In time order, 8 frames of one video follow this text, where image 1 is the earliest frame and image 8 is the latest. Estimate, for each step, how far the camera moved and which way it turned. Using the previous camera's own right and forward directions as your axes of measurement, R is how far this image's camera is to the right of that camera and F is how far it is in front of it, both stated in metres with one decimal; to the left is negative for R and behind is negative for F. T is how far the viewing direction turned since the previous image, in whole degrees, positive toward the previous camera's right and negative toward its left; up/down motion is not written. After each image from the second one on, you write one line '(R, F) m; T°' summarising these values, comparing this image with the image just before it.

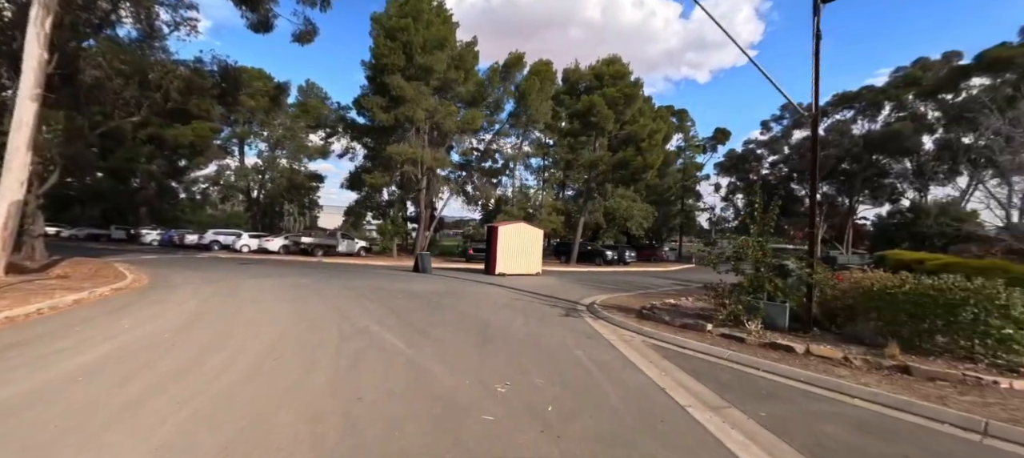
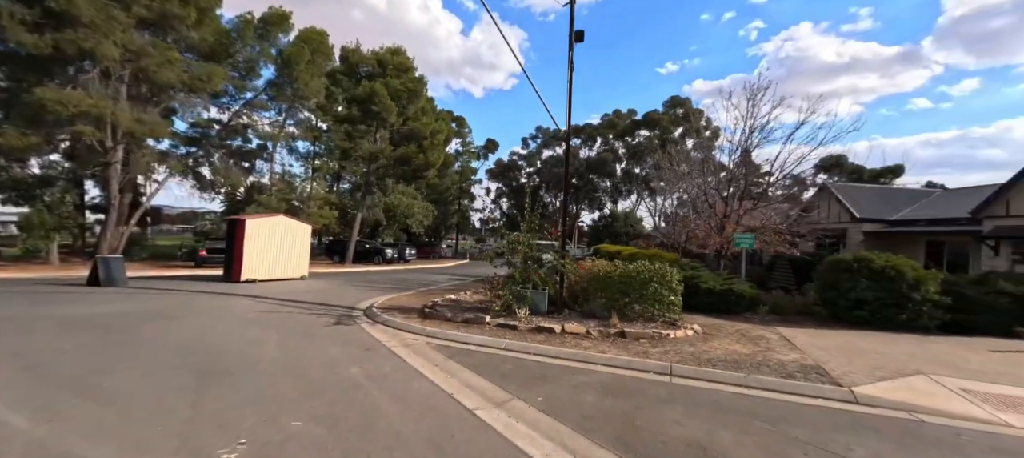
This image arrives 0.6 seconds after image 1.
(0.0, +0.3) m; +30°
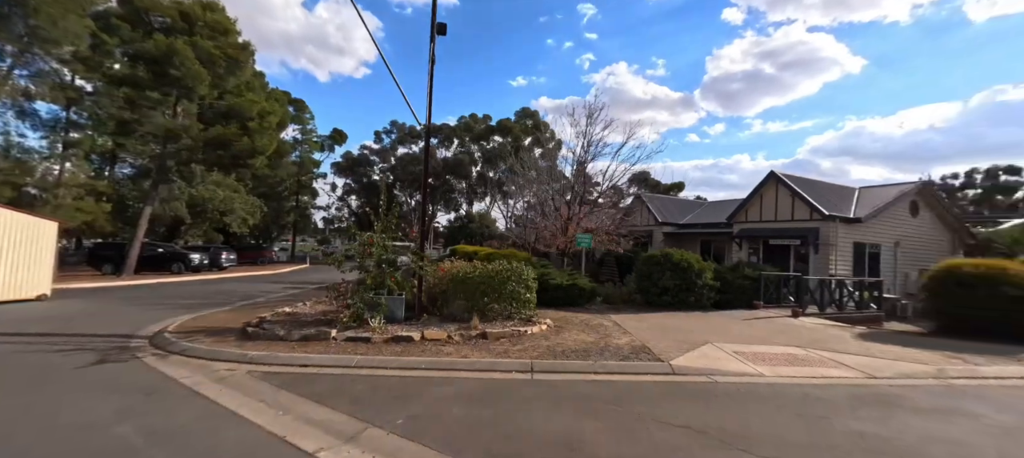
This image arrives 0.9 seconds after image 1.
(0.0, +0.3) m; +20°
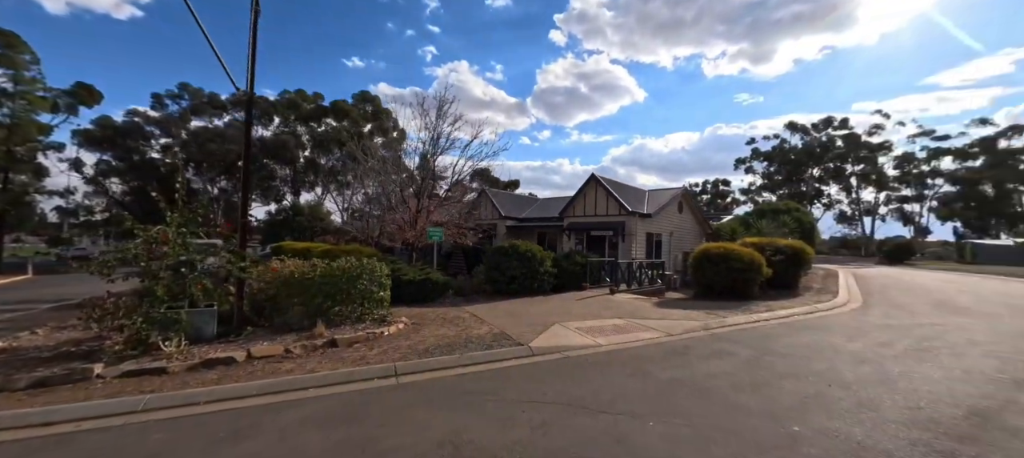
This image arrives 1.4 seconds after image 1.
(-0.3, +0.3) m; +22°
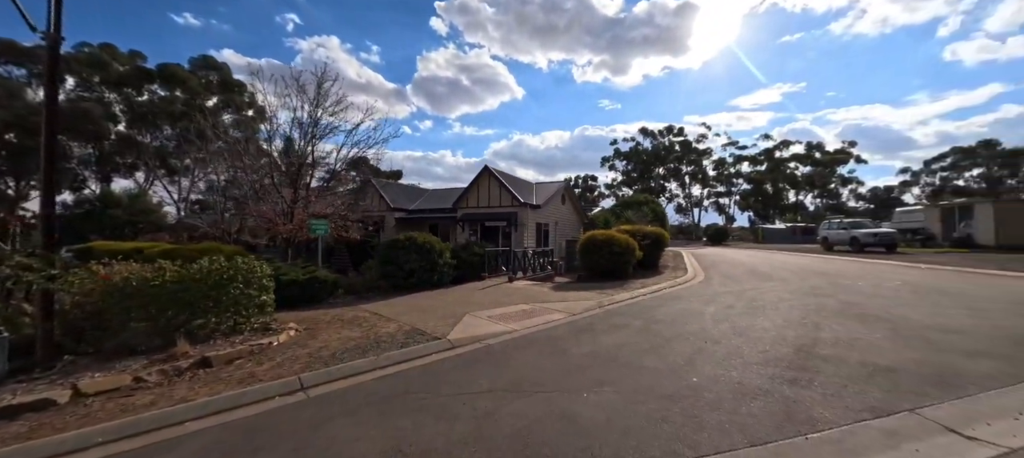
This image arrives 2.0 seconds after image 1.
(-0.7, 0.0) m; +17°
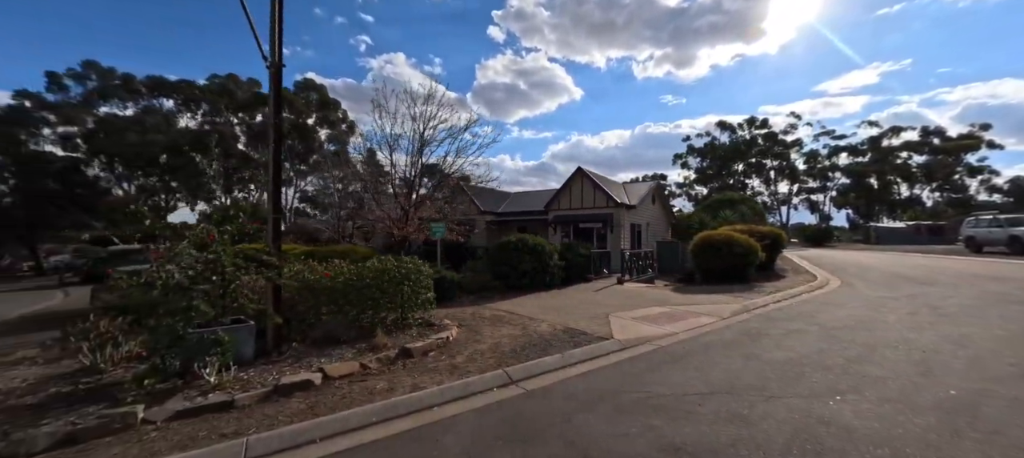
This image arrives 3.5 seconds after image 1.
(-1.9, 0.0) m; -7°
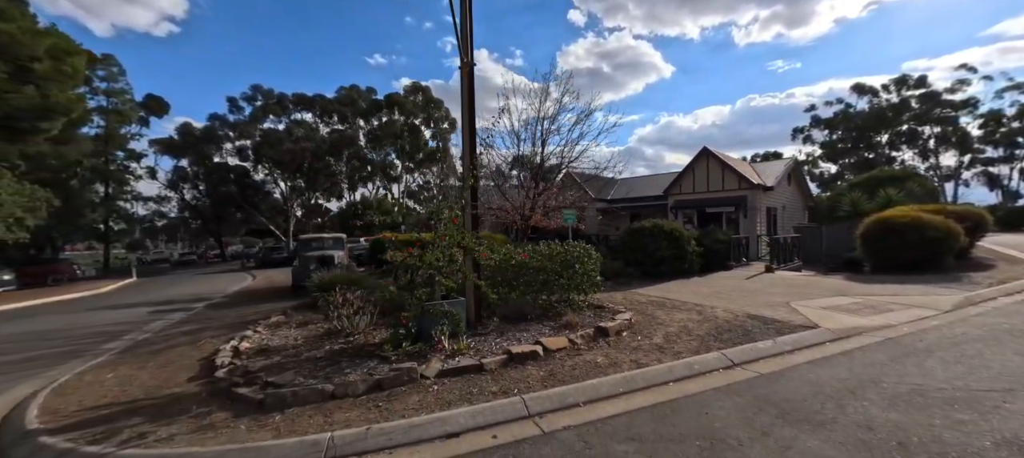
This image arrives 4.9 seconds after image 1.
(-1.6, -0.2) m; -12°
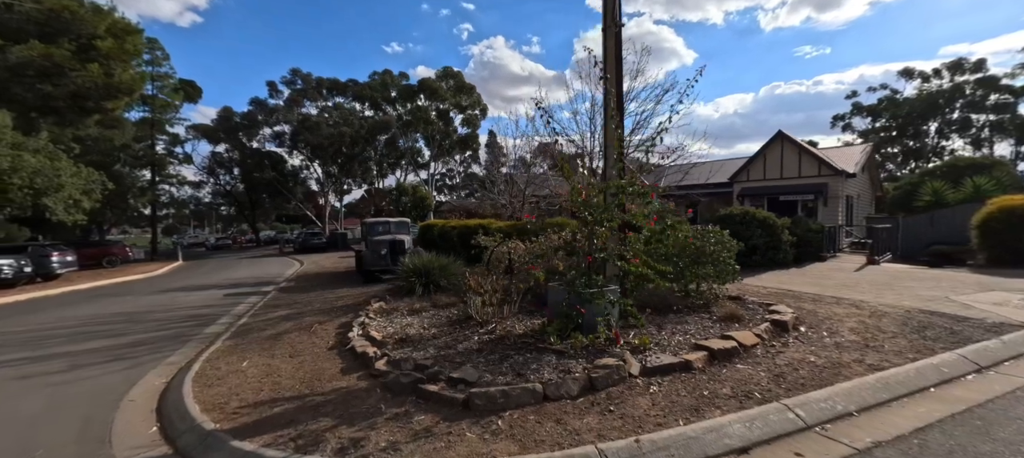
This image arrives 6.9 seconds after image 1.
(-2.1, +0.7) m; -2°
